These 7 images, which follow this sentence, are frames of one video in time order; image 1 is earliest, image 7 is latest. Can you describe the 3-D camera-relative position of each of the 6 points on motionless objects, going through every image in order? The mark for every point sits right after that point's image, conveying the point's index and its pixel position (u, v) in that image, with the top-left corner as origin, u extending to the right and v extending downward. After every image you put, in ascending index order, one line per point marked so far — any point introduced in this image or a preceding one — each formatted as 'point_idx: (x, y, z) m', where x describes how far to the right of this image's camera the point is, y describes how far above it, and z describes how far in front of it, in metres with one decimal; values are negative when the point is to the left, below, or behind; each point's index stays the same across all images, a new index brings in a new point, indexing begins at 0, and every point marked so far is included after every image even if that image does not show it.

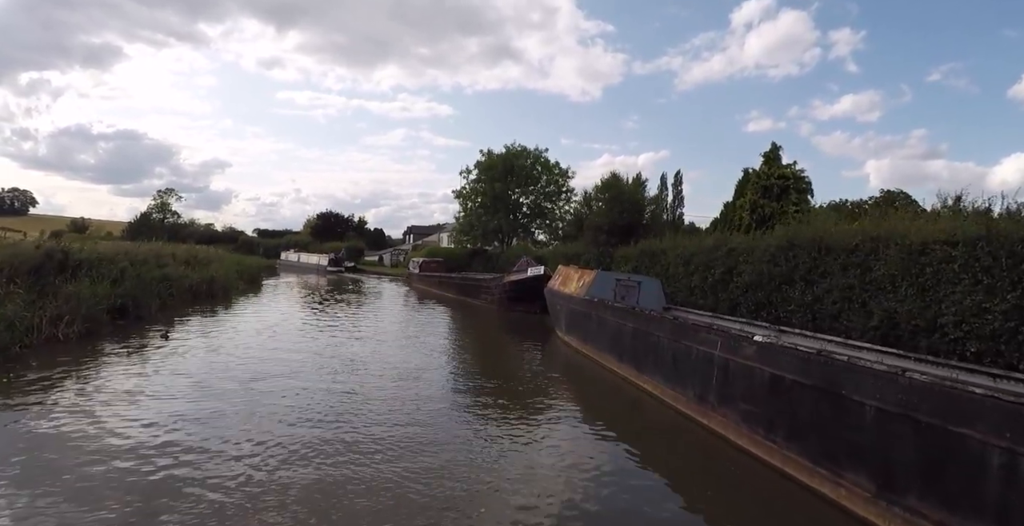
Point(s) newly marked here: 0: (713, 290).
0: (+5.1, -0.7, +15.1) m
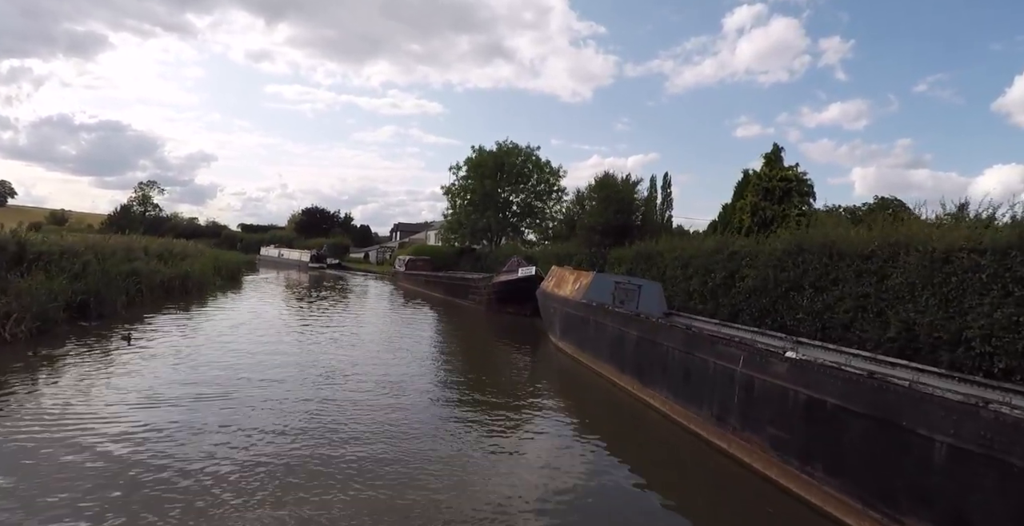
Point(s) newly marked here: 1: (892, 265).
0: (+4.8, -0.8, +14.4) m
1: (+6.2, 0.0, +9.8) m
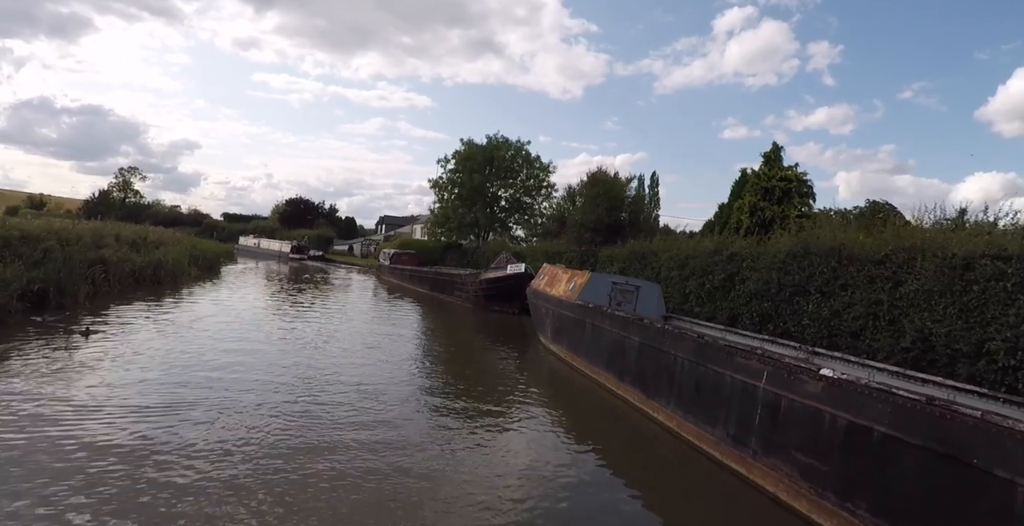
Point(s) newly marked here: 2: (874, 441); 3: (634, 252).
0: (+4.6, -0.8, +13.8) m
1: (+6.1, -0.1, +9.2) m
2: (+2.5, -1.2, +4.1) m
3: (+3.7, +0.3, +18.1) m
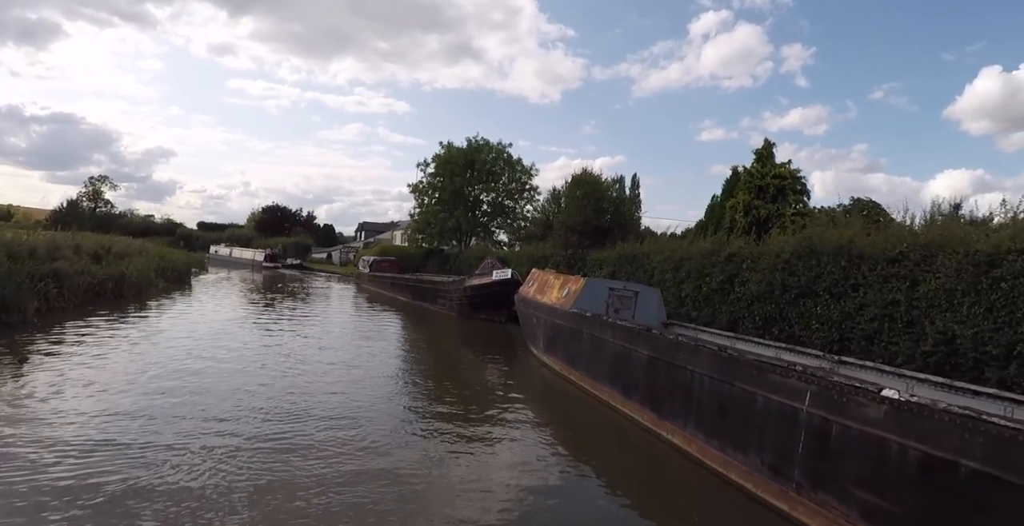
0: (+4.3, -0.9, +13.1) m
1: (+5.9, -0.1, +8.6) m
2: (+2.5, -1.2, +3.4) m
3: (+3.3, +0.2, +17.4) m
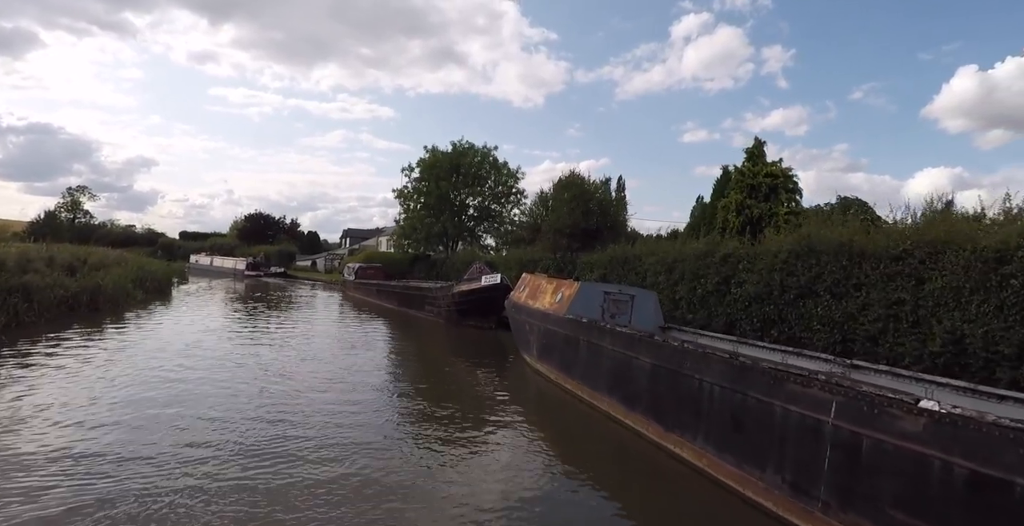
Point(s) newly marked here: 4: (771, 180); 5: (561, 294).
0: (+4.1, -0.9, +12.8) m
1: (+5.8, 0.0, +8.3) m
2: (+2.5, -1.2, +3.0) m
3: (+2.9, +0.2, +17.1) m
4: (+6.8, +2.2, +15.6) m
5: (+0.8, -0.5, +9.8) m
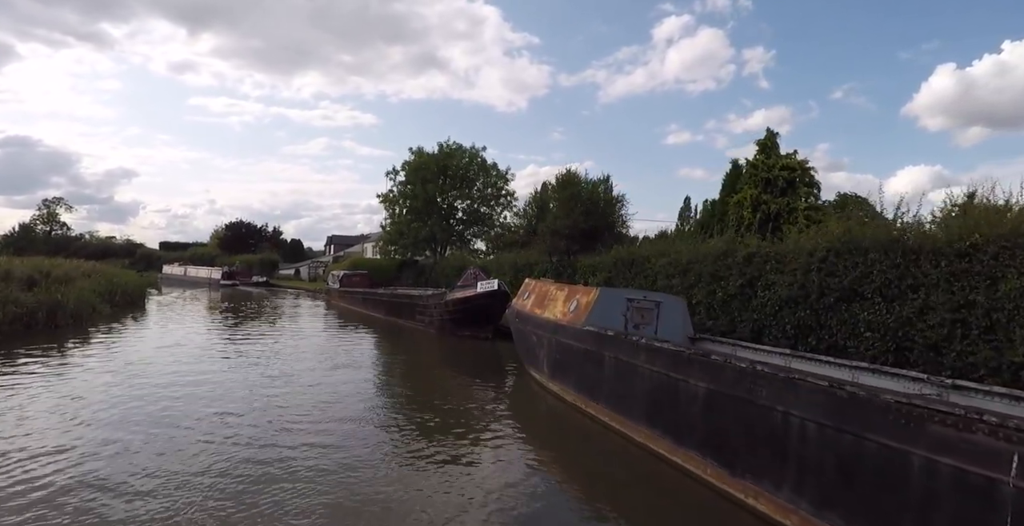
0: (+4.1, -0.9, +11.6) m
1: (+5.9, 0.0, +7.2) m
2: (+2.8, -1.2, +1.8) m
3: (+2.9, +0.1, +15.9) m
4: (+6.7, +2.2, +14.5) m
5: (+0.9, -0.5, +8.5) m
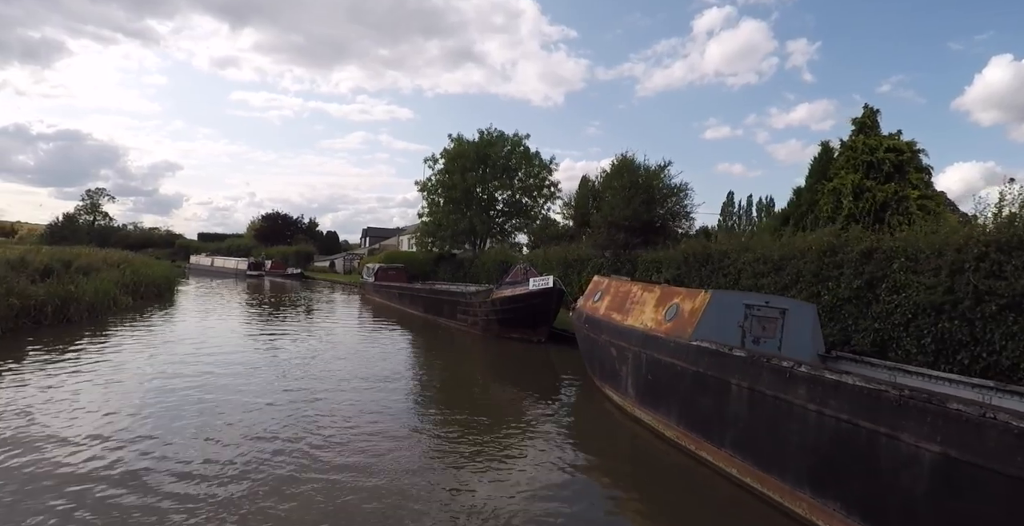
0: (+5.2, -0.8, +9.7) m
1: (+6.7, 0.0, +5.1) m
2: (+3.3, -1.2, -0.1) m
3: (+4.1, +0.2, +13.9) m
4: (+7.9, +2.2, +12.4) m
5: (+1.8, -0.5, +6.7) m
